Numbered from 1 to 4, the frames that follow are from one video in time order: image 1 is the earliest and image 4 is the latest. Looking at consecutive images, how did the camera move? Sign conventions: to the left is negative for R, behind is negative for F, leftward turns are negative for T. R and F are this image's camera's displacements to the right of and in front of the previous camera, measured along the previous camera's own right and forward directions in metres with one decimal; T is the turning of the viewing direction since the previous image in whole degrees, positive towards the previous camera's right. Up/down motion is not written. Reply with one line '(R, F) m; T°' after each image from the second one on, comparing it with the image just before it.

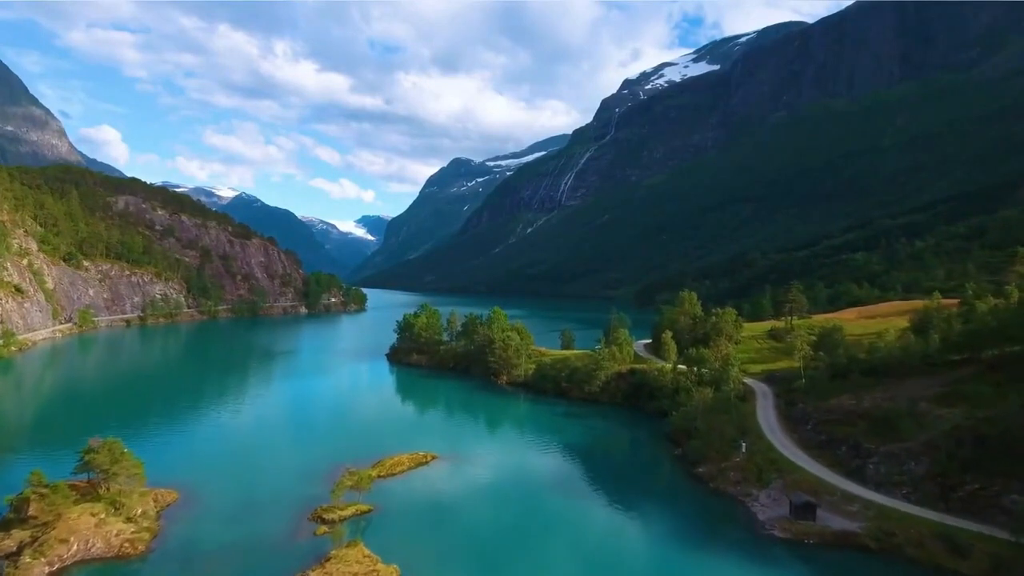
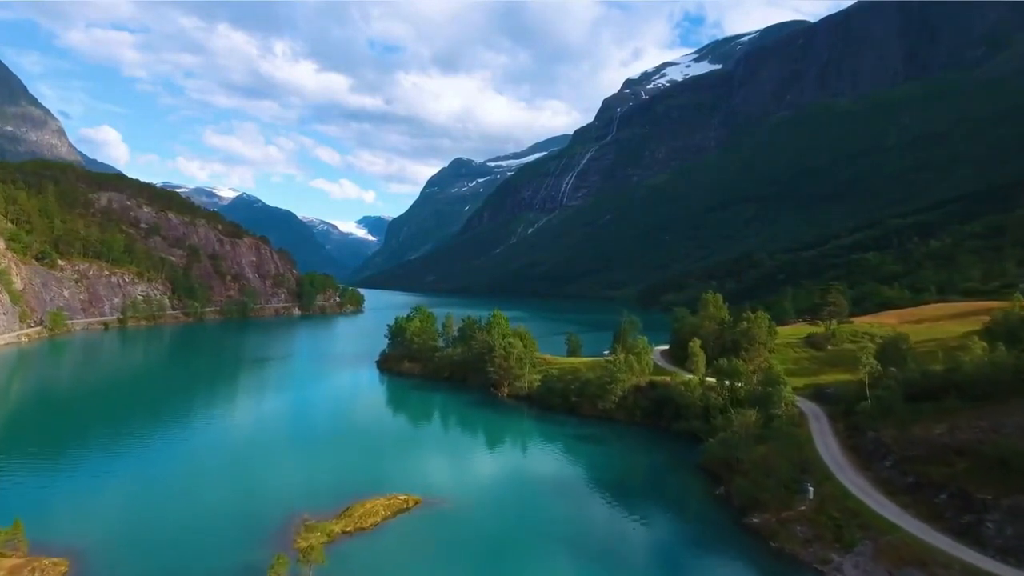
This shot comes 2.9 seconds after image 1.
(-0.1, +8.7) m; 0°
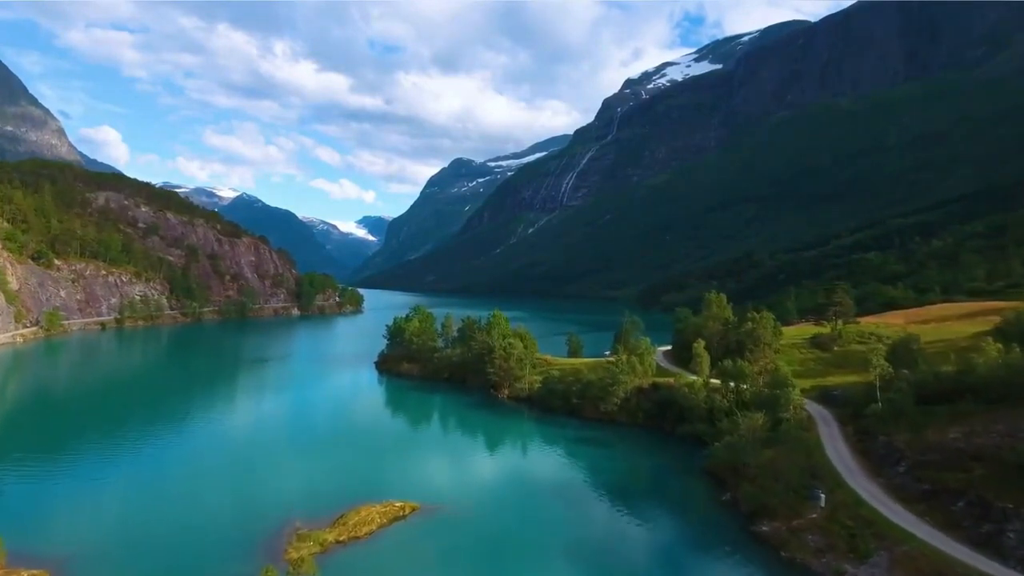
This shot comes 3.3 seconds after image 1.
(0.0, +1.1) m; 0°
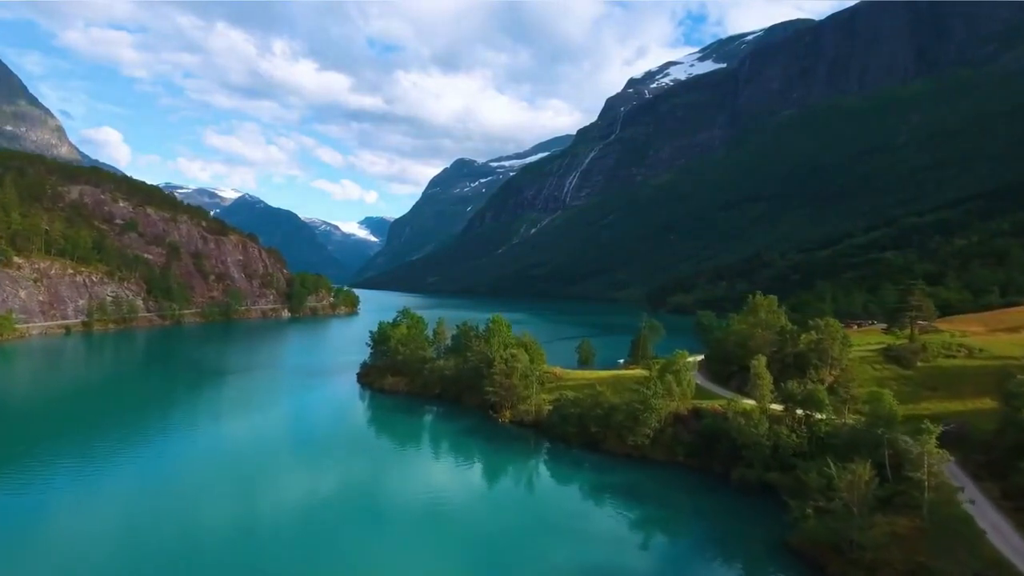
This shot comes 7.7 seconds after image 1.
(-0.1, +12.1) m; 0°
